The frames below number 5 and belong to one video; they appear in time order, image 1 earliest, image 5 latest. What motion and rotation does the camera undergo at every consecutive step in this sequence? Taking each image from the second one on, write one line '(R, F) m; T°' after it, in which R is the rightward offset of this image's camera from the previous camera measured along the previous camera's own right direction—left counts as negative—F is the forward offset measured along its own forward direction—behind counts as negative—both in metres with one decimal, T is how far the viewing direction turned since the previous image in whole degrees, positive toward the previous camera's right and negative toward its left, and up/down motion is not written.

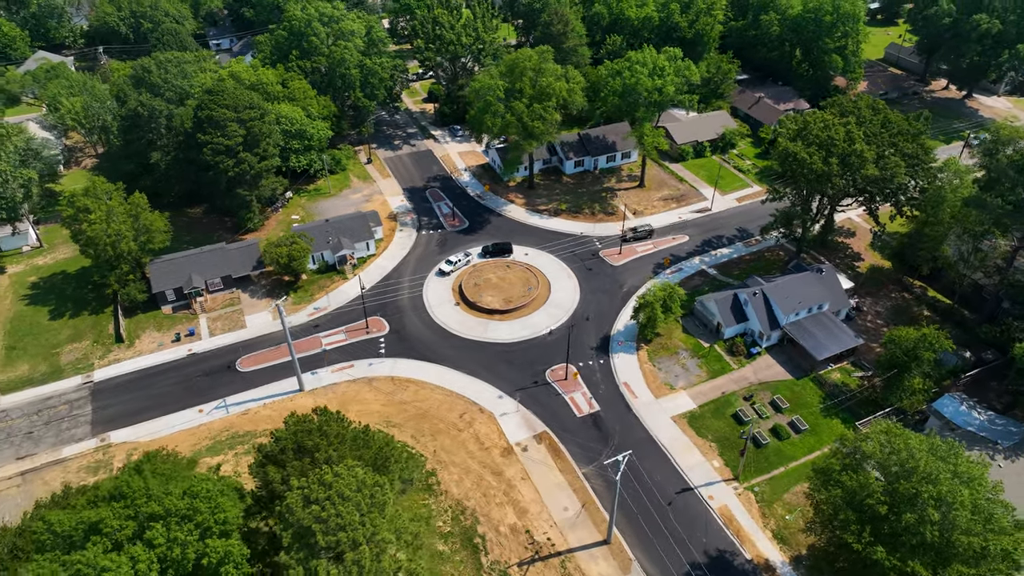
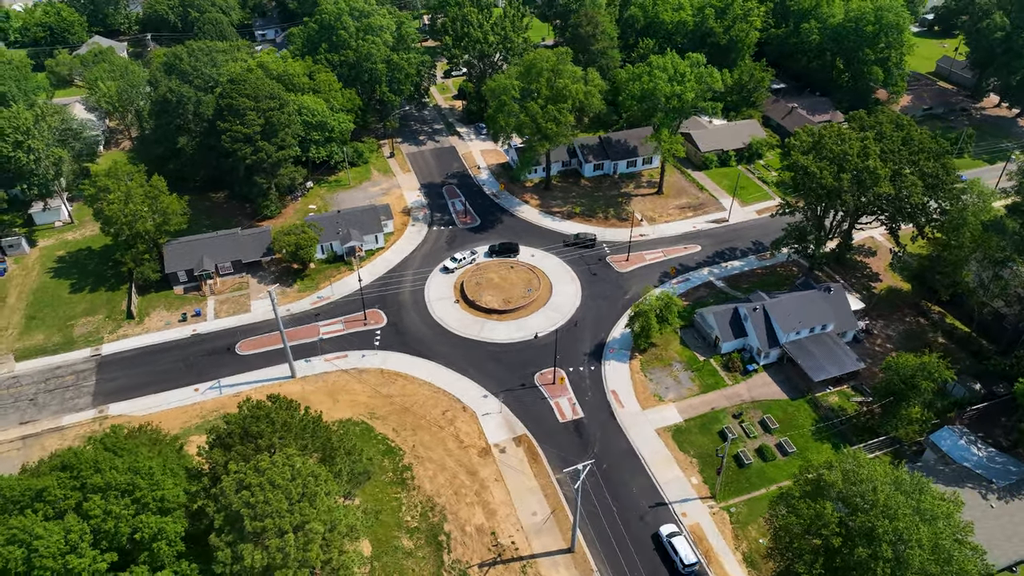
(+4.7, +0.3) m; -4°
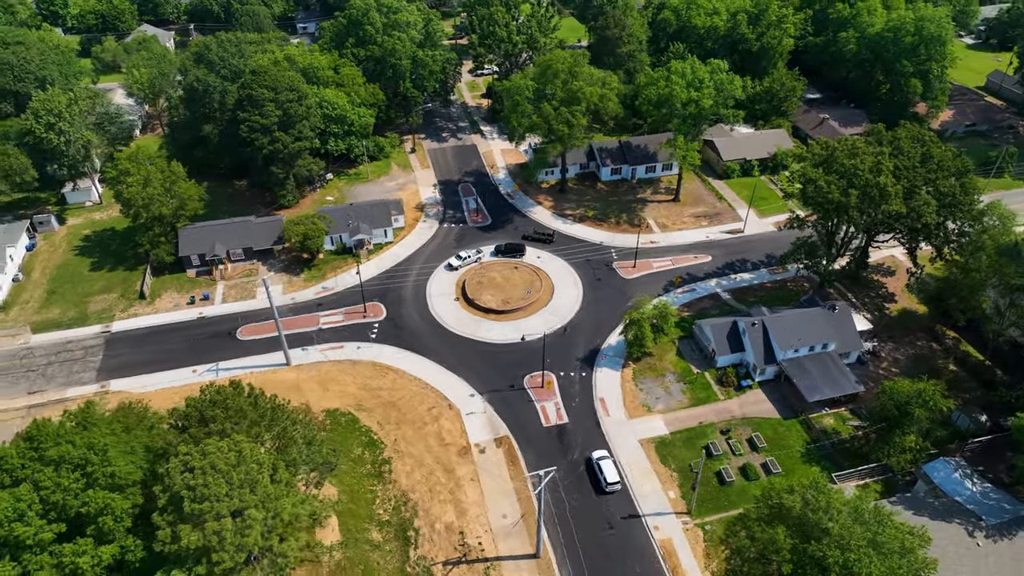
(+4.3, +0.3) m; -4°
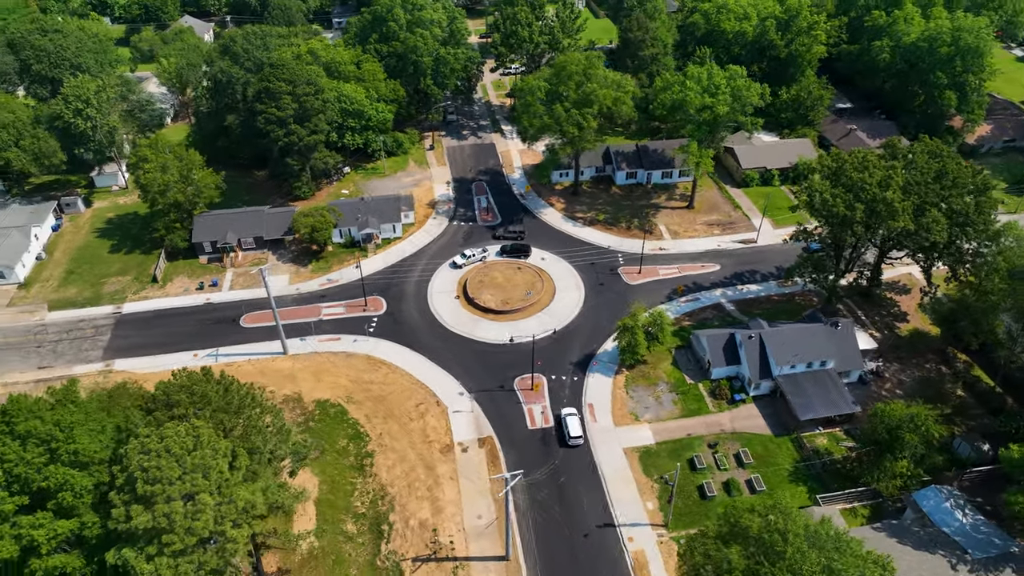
(+3.8, +0.2) m; -3°
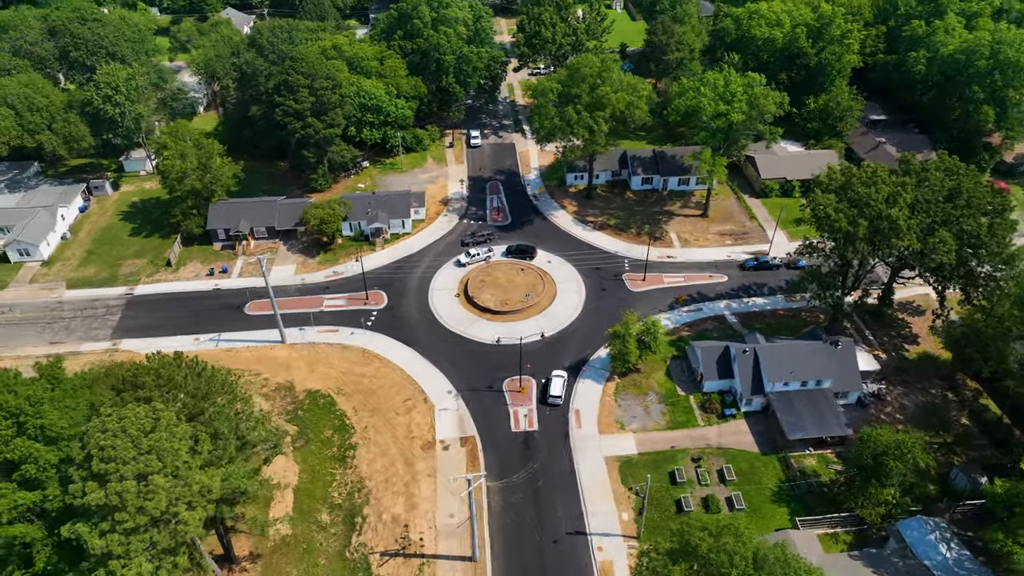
(+4.0, +0.2) m; -4°
